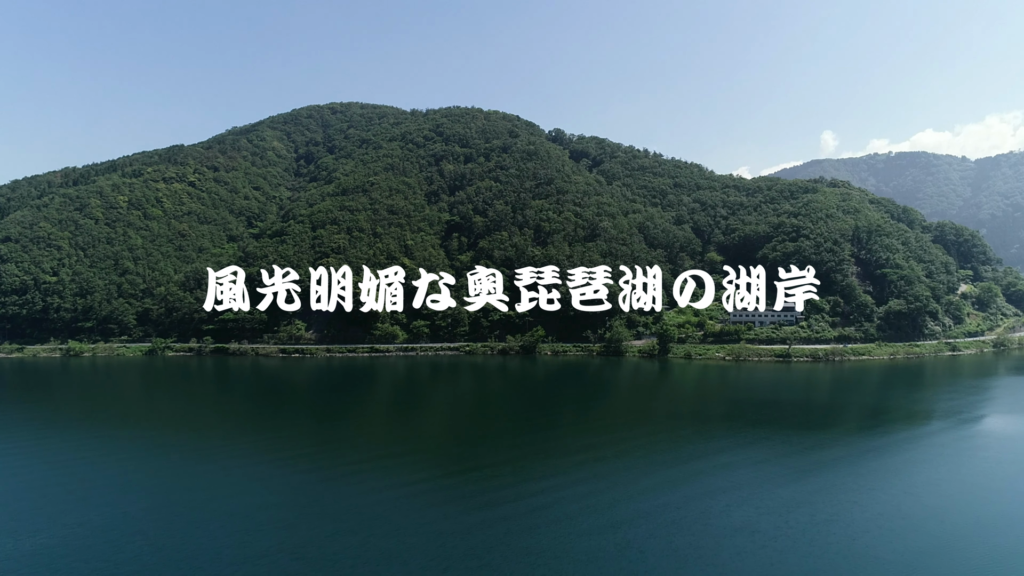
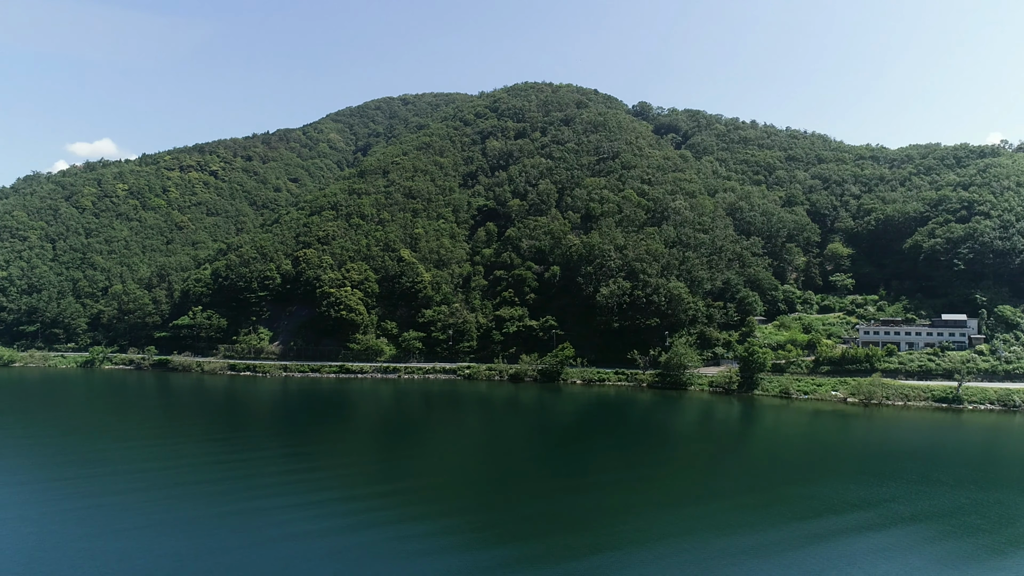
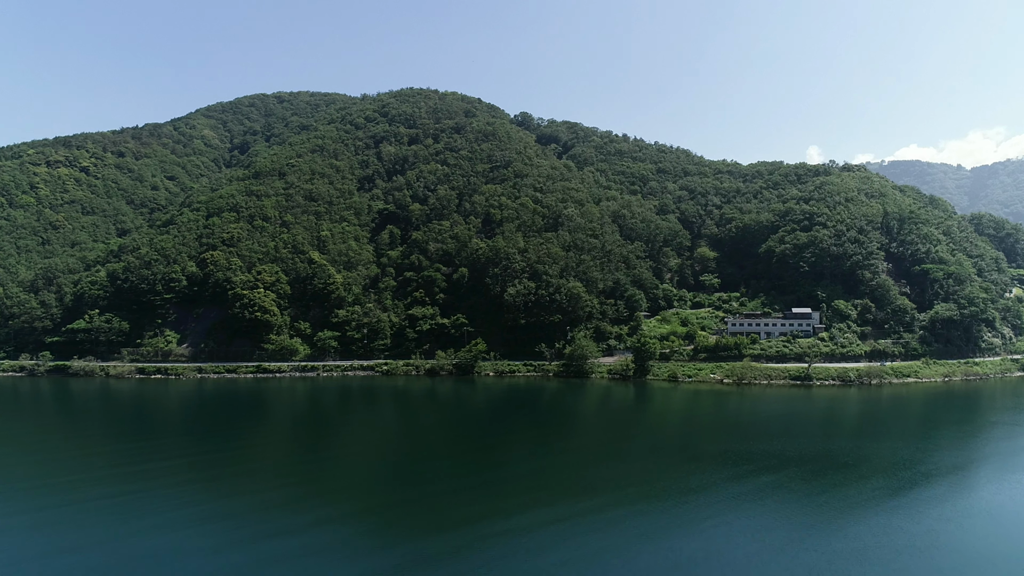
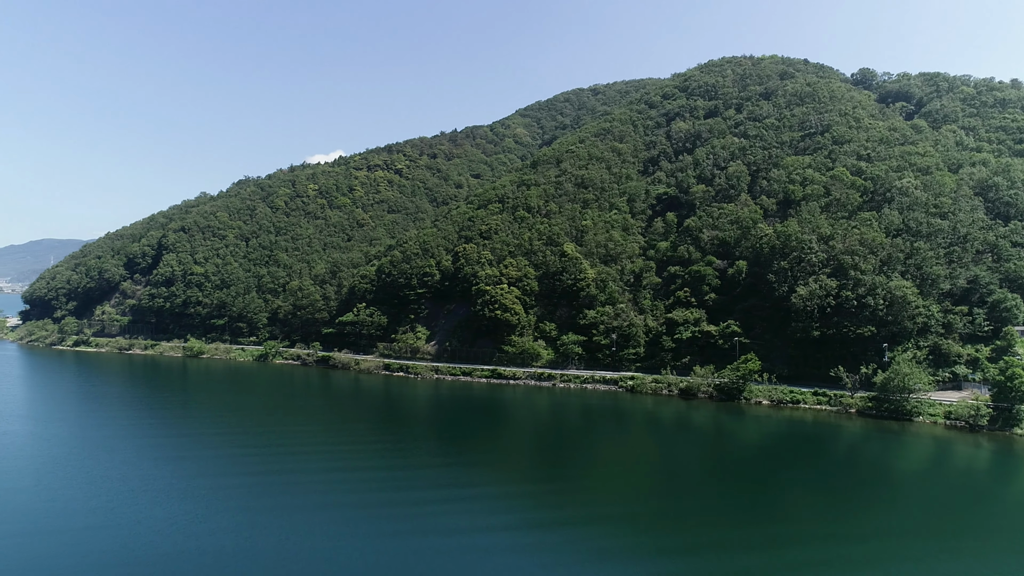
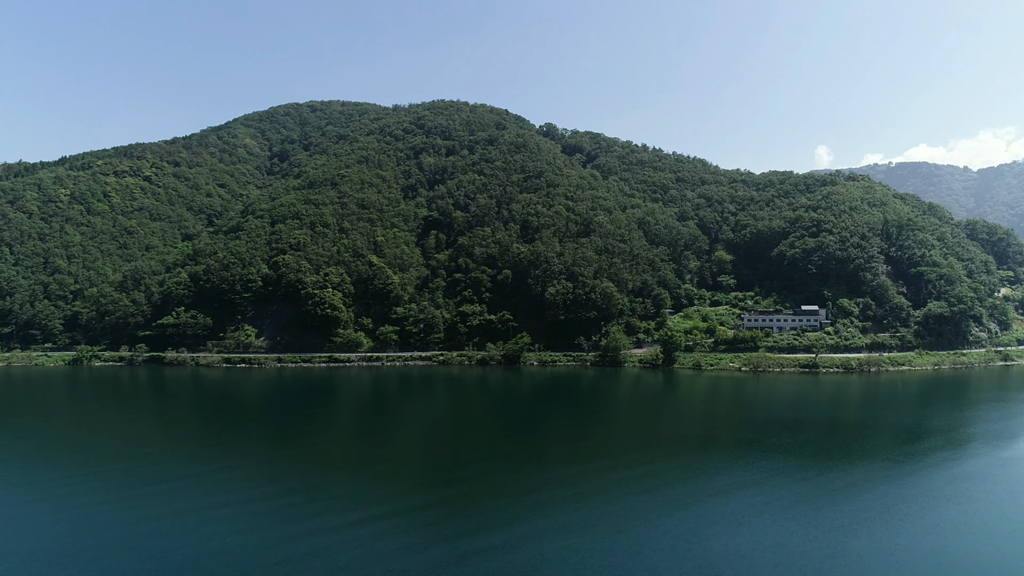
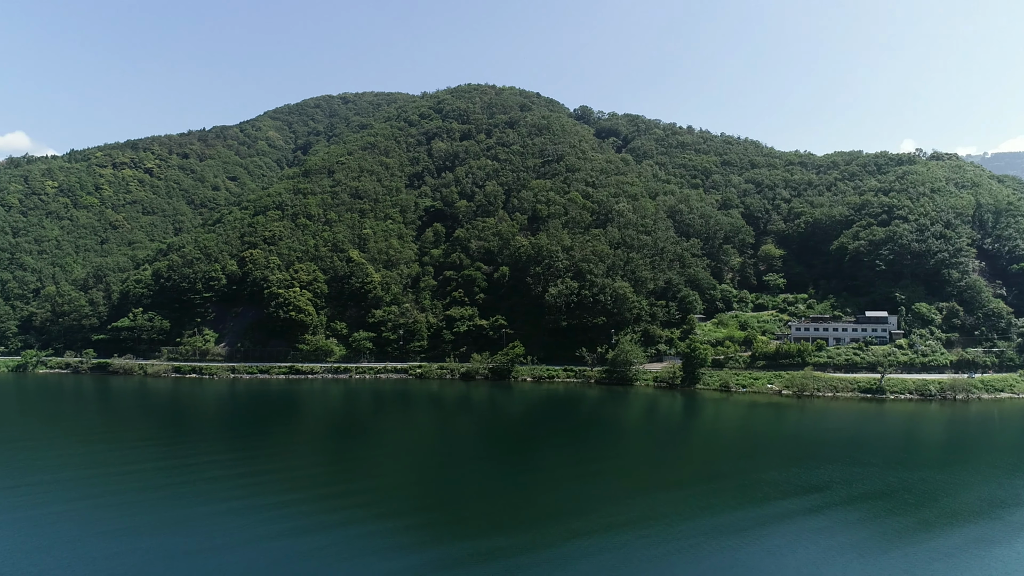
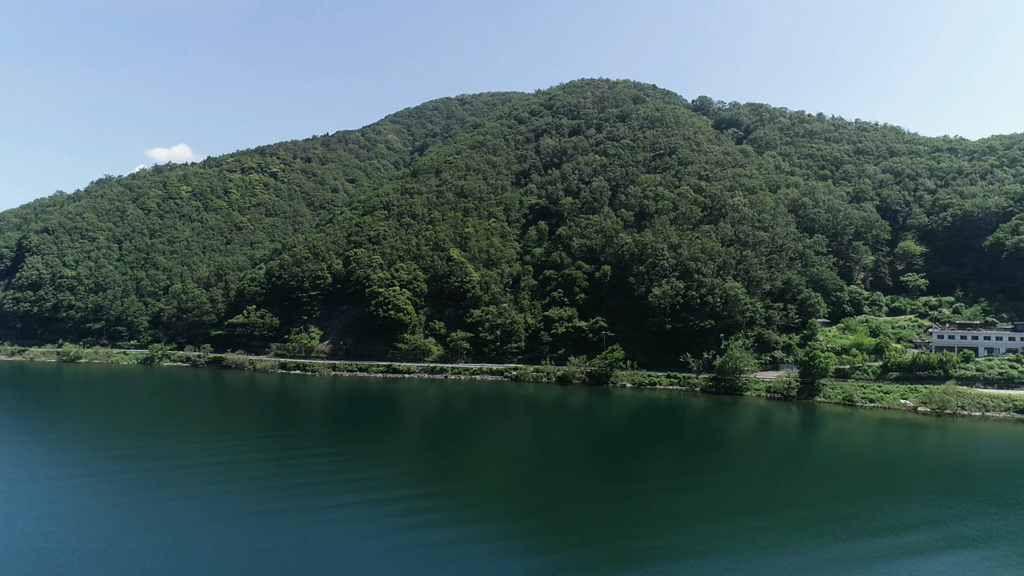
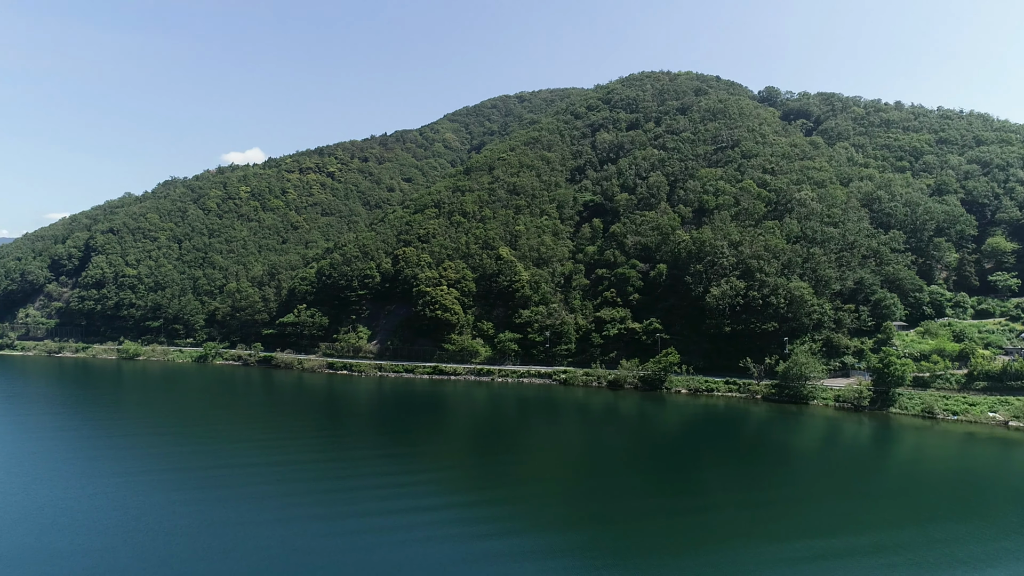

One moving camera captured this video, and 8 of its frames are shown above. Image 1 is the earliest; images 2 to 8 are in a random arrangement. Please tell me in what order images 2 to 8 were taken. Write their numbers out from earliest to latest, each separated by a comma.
5, 3, 6, 2, 7, 8, 4
